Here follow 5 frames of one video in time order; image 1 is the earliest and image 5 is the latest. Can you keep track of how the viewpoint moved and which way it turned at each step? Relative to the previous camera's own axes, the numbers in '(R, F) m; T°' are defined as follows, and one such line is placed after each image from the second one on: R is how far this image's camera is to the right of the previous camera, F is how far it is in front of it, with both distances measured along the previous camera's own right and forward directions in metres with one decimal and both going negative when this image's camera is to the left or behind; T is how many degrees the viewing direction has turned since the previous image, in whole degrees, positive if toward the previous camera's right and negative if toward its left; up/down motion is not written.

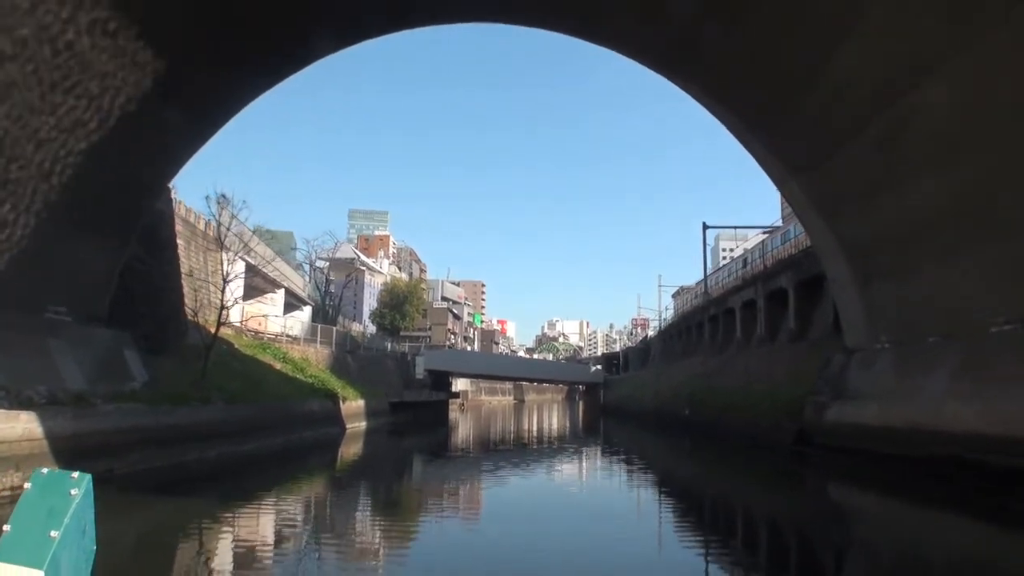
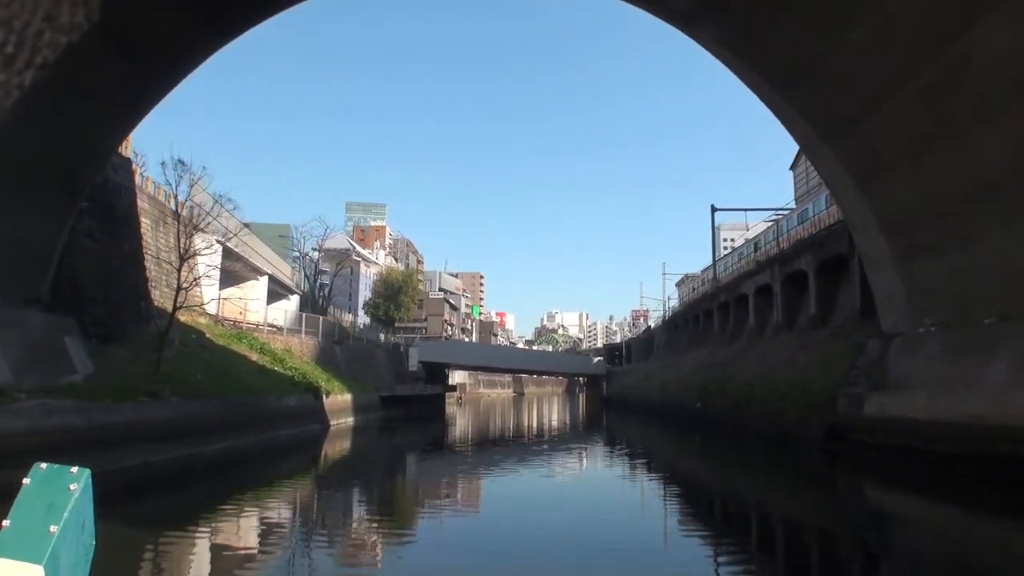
(0.0, +1.1) m; 0°
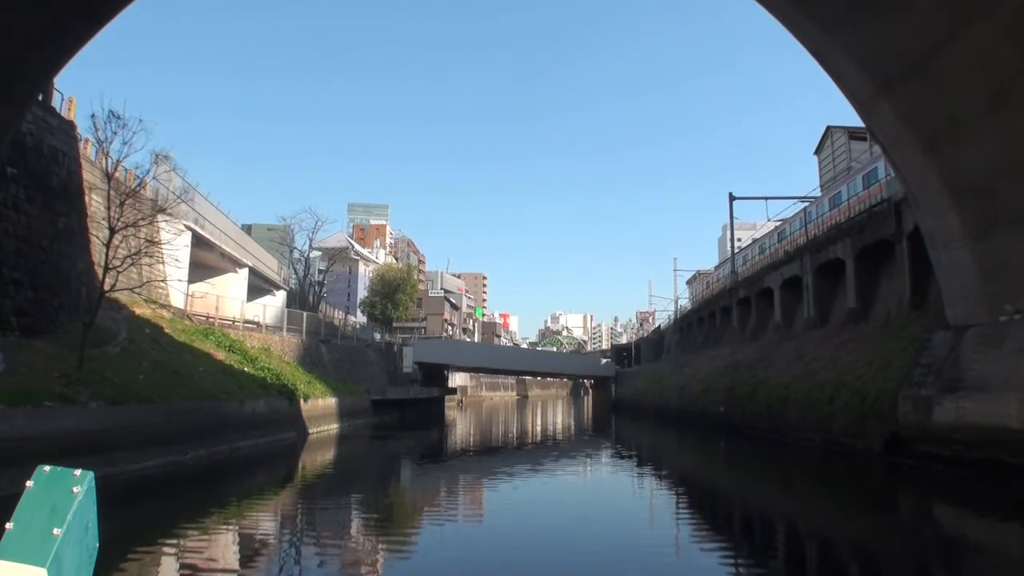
(0.0, +1.4) m; 0°
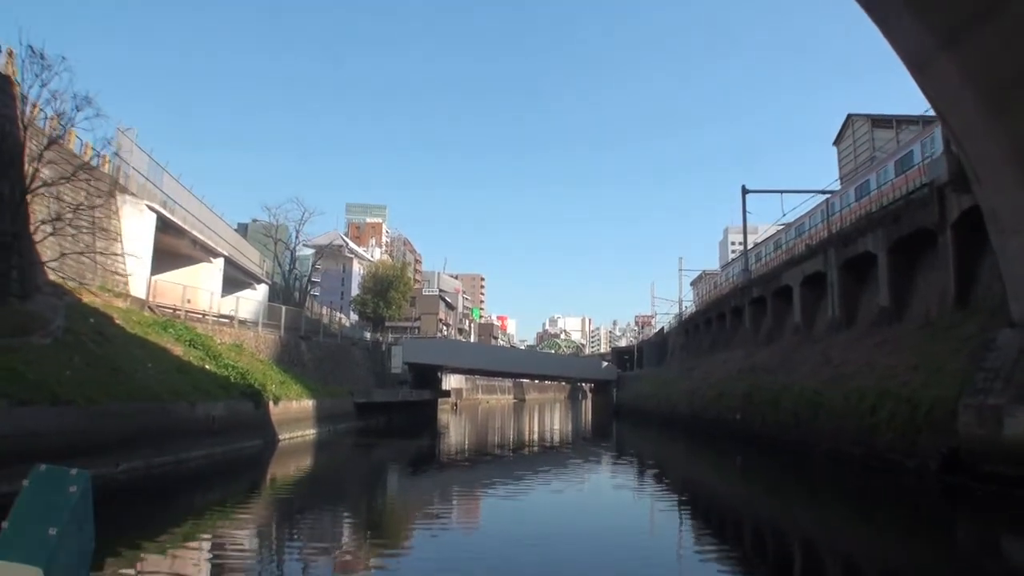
(0.0, +1.2) m; 0°
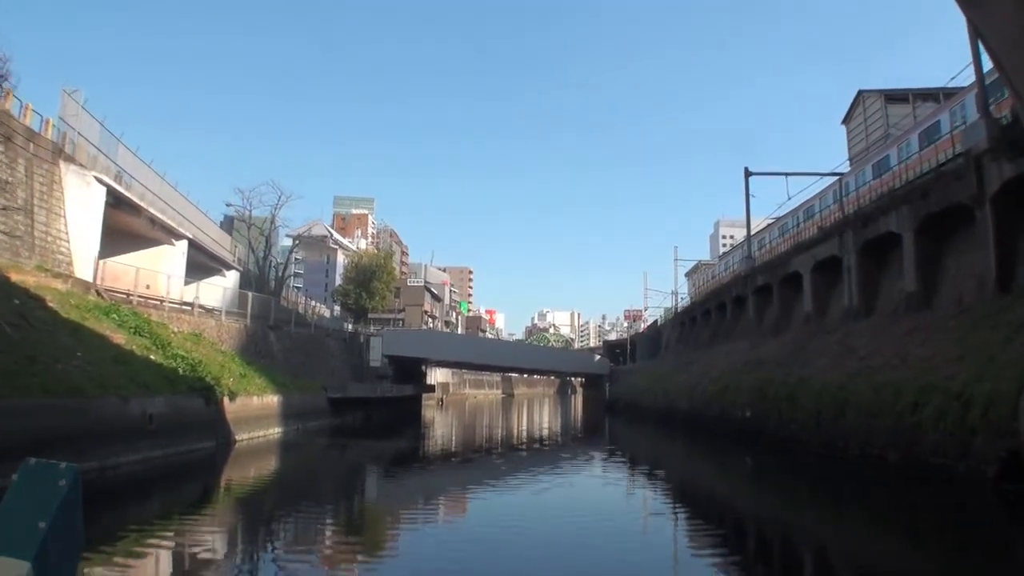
(0.0, +1.1) m; +1°
